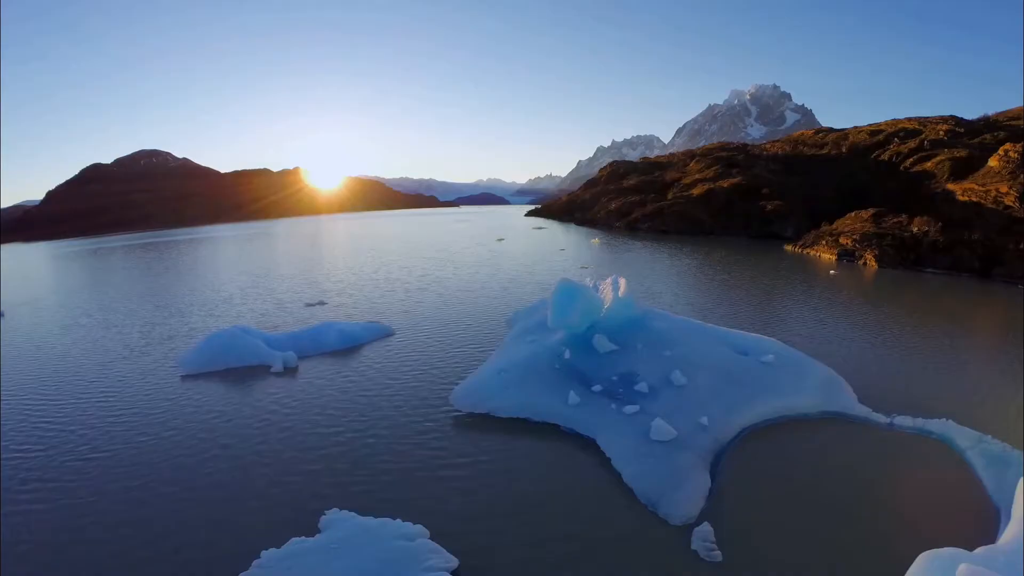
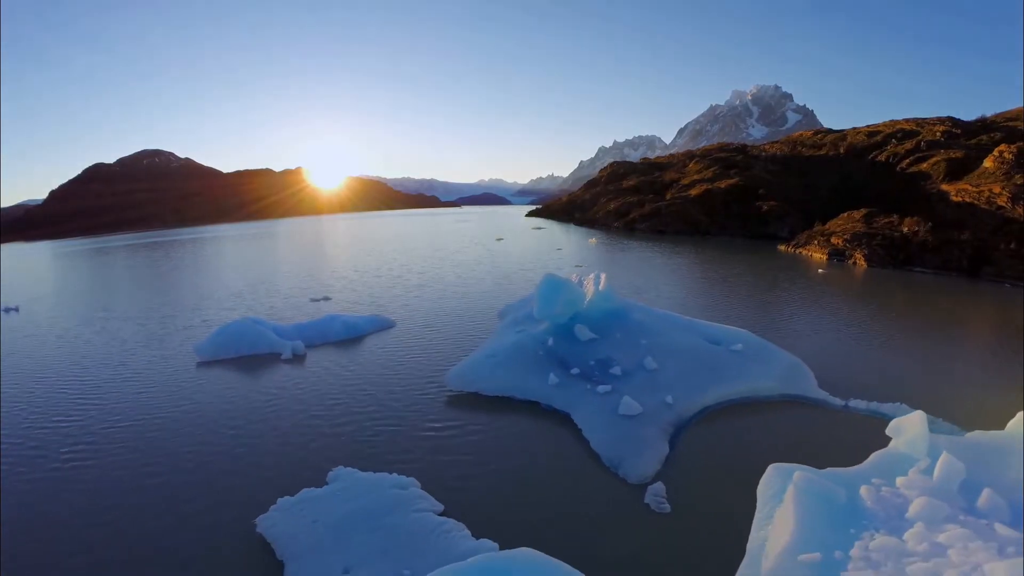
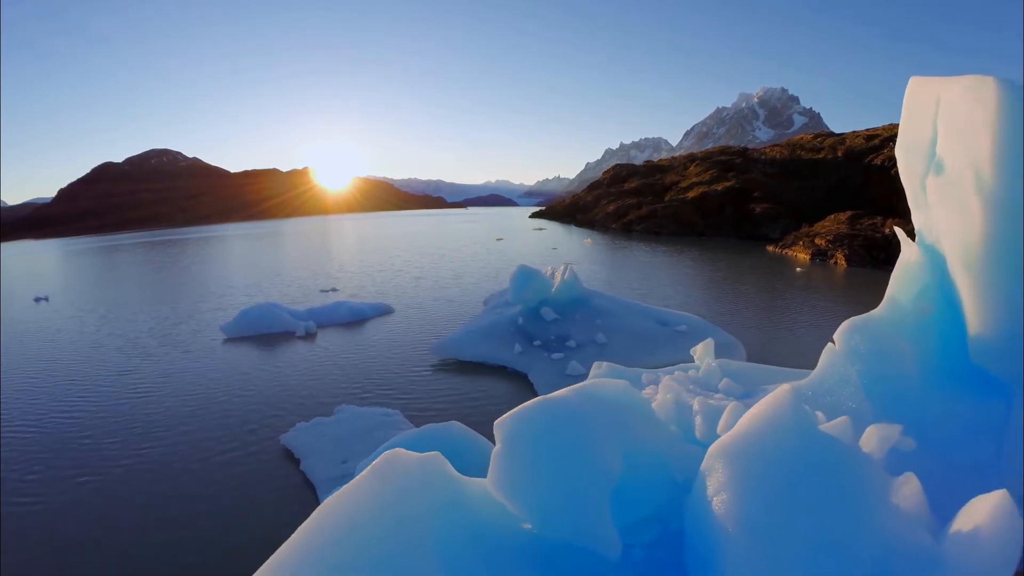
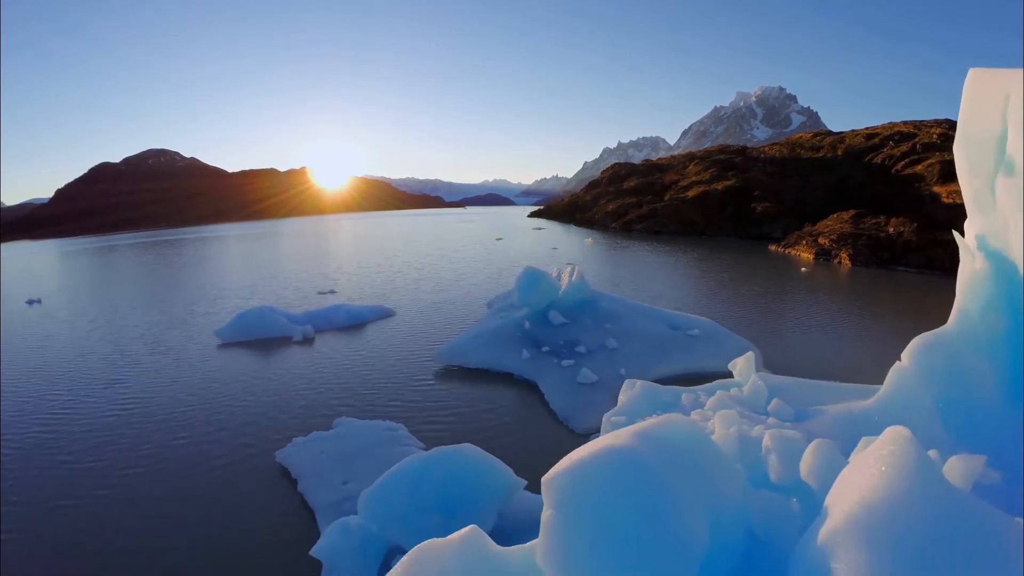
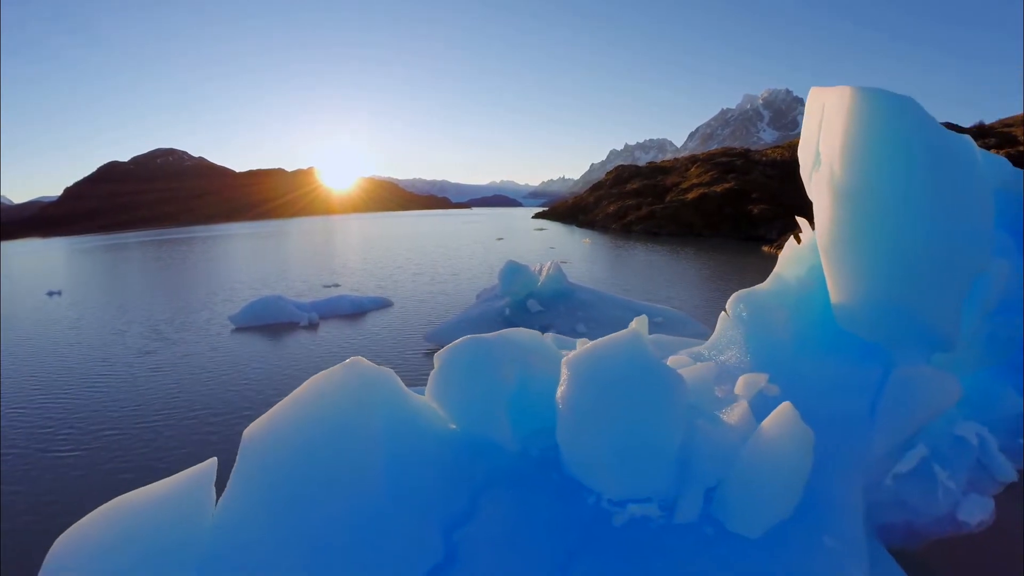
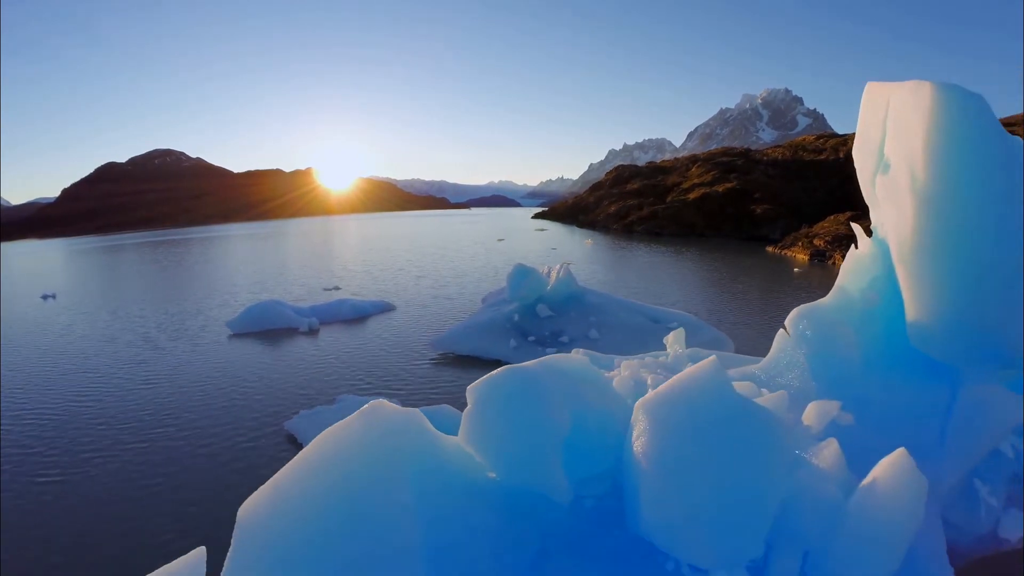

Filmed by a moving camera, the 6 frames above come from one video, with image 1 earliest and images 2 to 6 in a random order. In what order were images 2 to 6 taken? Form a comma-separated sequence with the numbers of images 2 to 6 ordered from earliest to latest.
2, 4, 3, 6, 5
